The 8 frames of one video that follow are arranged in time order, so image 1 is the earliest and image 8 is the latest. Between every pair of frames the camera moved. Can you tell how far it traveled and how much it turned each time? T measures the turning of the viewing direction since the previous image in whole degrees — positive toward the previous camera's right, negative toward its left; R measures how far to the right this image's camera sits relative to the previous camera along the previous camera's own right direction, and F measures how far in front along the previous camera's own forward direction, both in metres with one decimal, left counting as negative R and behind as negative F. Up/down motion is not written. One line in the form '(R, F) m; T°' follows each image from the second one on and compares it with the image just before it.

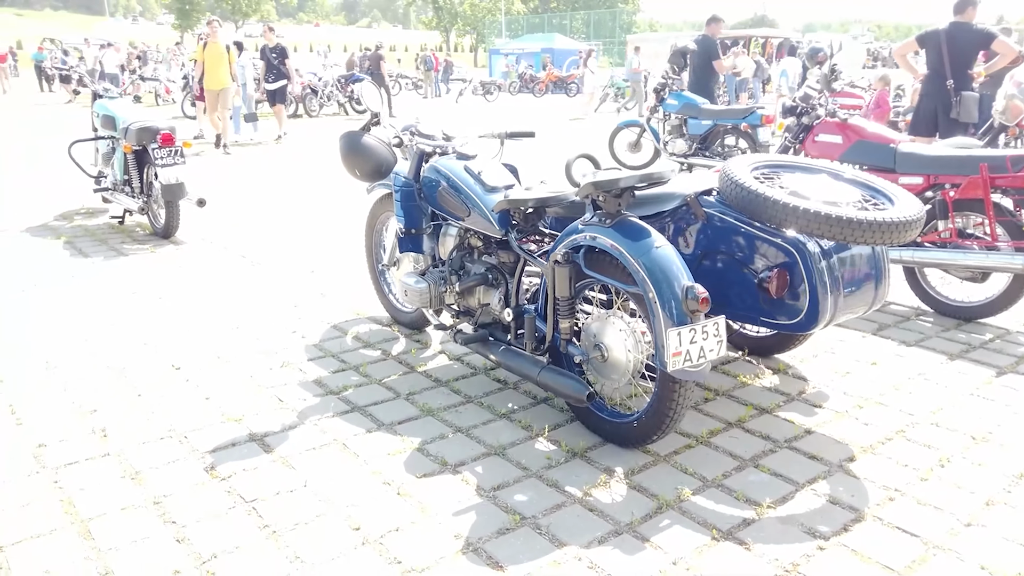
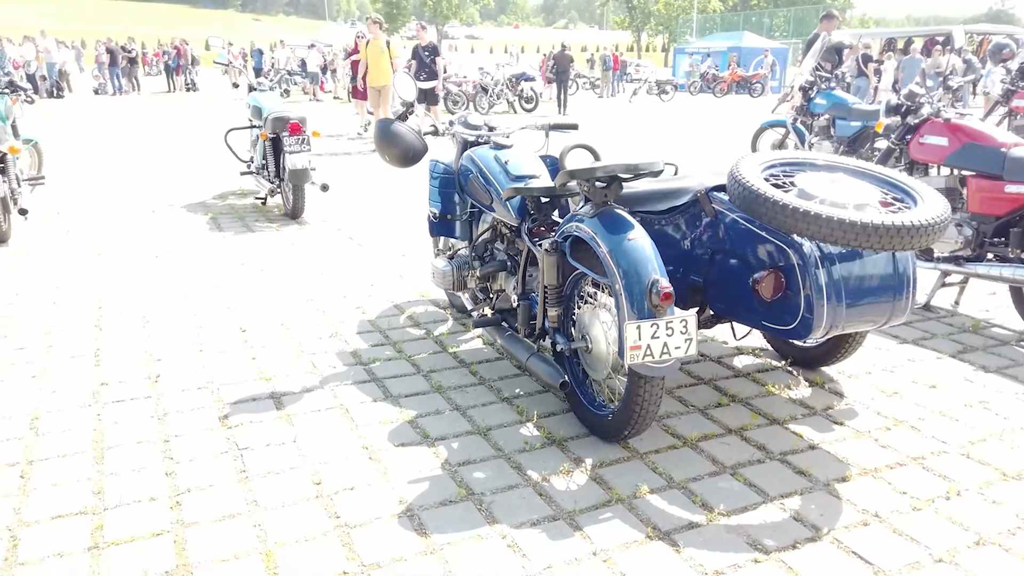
(+0.8, 0.0) m; -13°
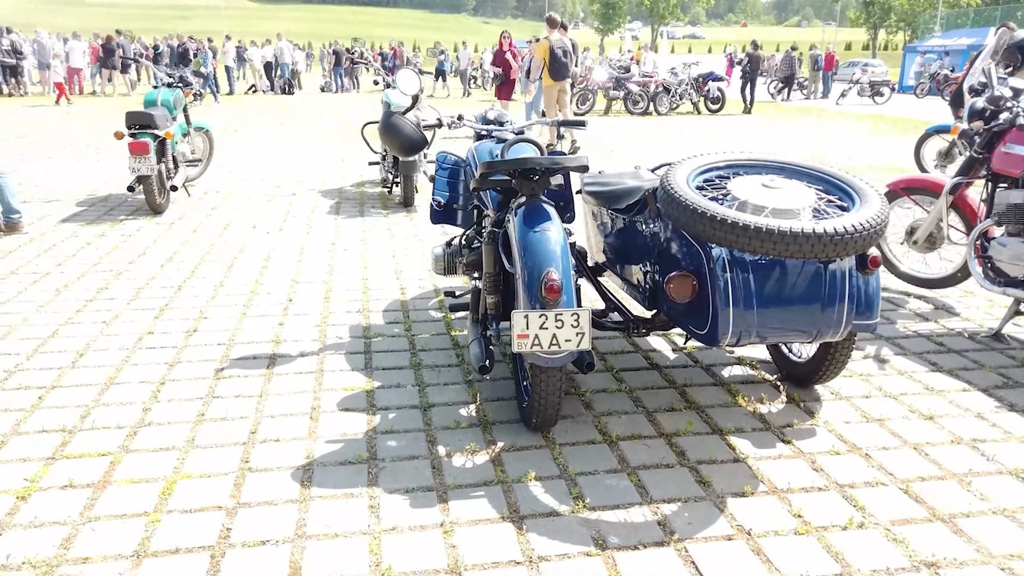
(+1.2, 0.0) m; -14°
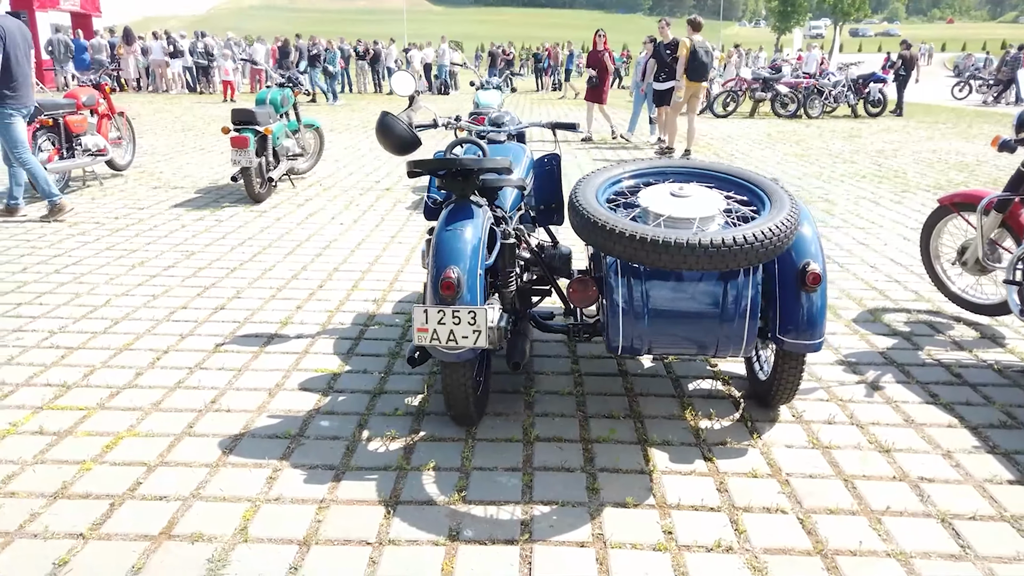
(+1.0, 0.0) m; -11°
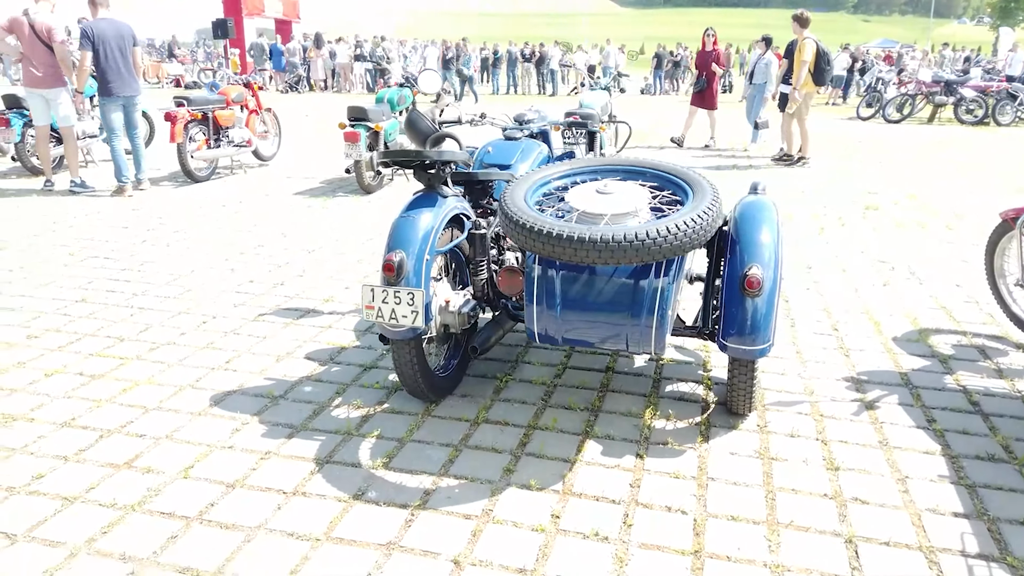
(+1.0, -0.1) m; -12°
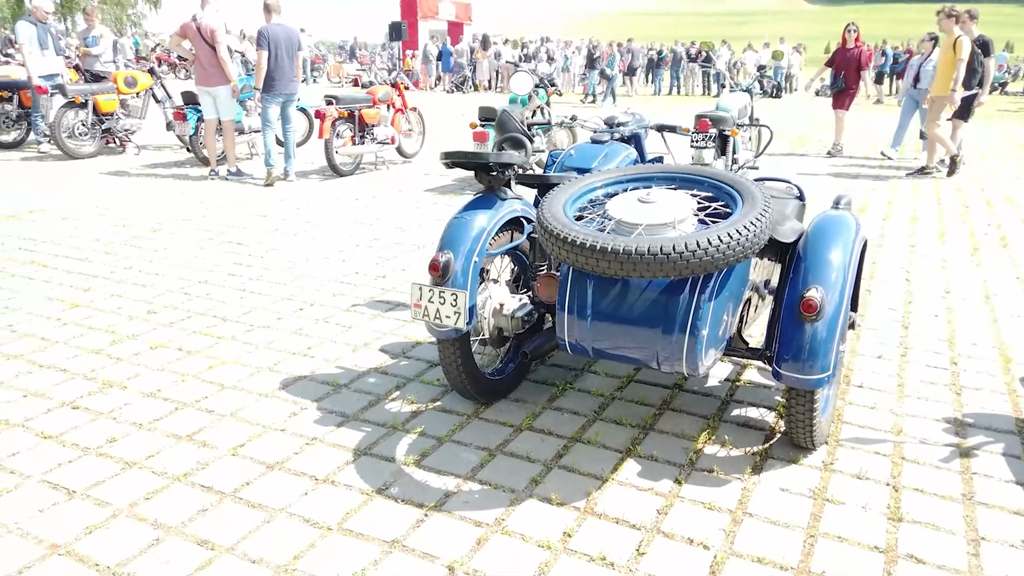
(+0.5, +0.1) m; -12°
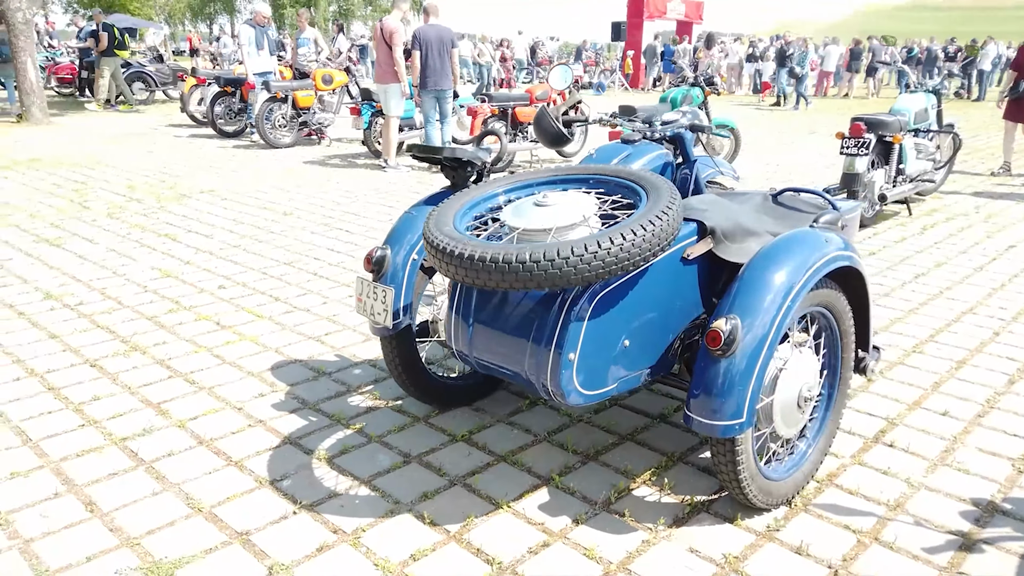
(+1.2, +0.4) m; -16°
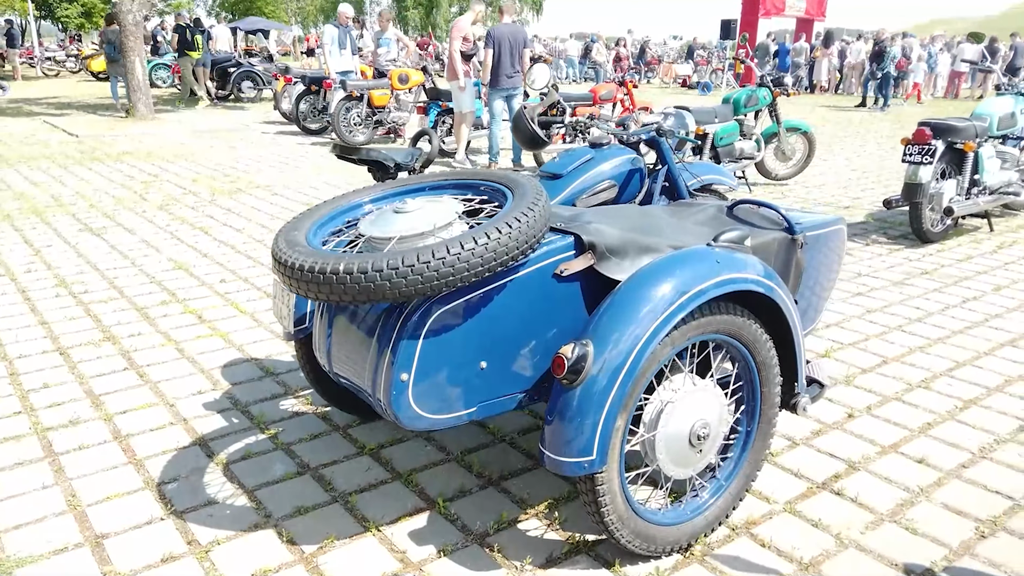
(+0.8, +0.2) m; -8°
